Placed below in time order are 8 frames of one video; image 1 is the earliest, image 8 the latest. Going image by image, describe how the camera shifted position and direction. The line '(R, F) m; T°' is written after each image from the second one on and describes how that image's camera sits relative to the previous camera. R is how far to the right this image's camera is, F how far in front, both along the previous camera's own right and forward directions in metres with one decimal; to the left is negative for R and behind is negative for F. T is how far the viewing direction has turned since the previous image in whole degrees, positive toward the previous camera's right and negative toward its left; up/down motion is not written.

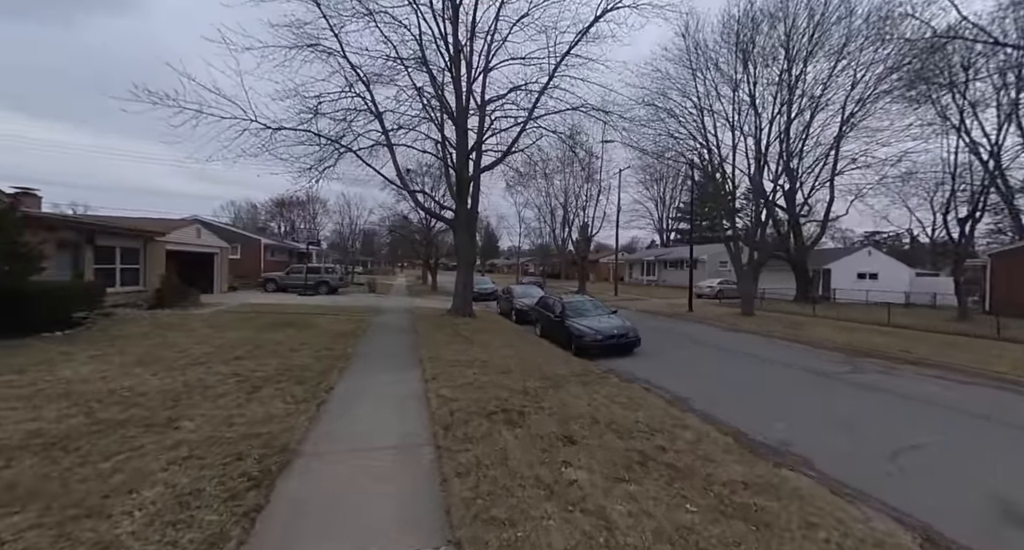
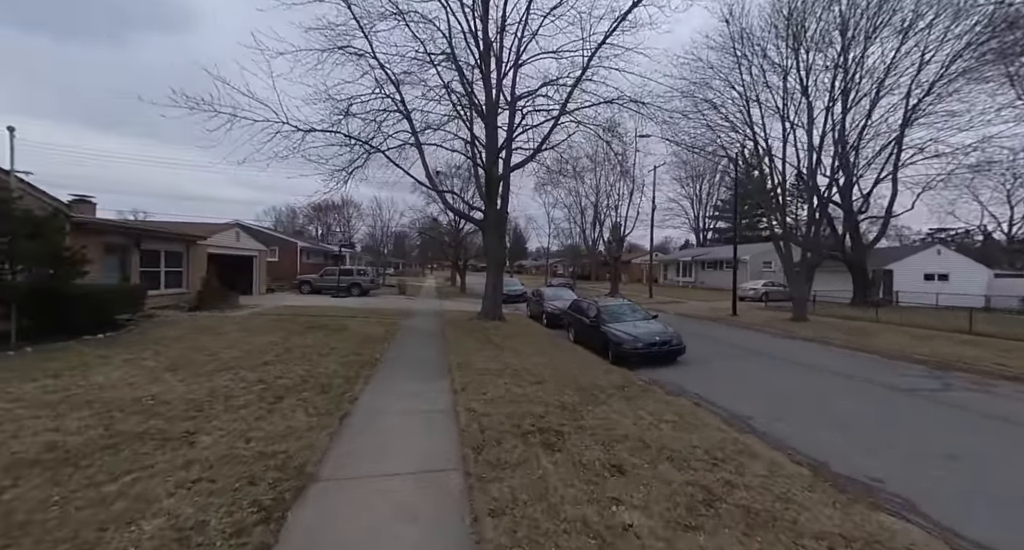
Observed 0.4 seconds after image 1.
(-0.1, +0.6) m; -4°
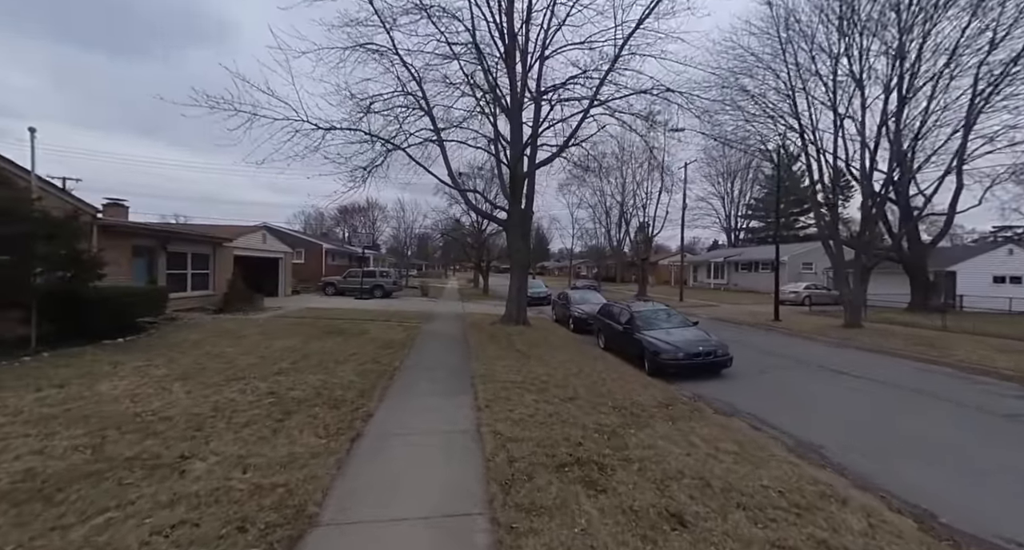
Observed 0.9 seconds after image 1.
(-0.1, +0.7) m; -3°
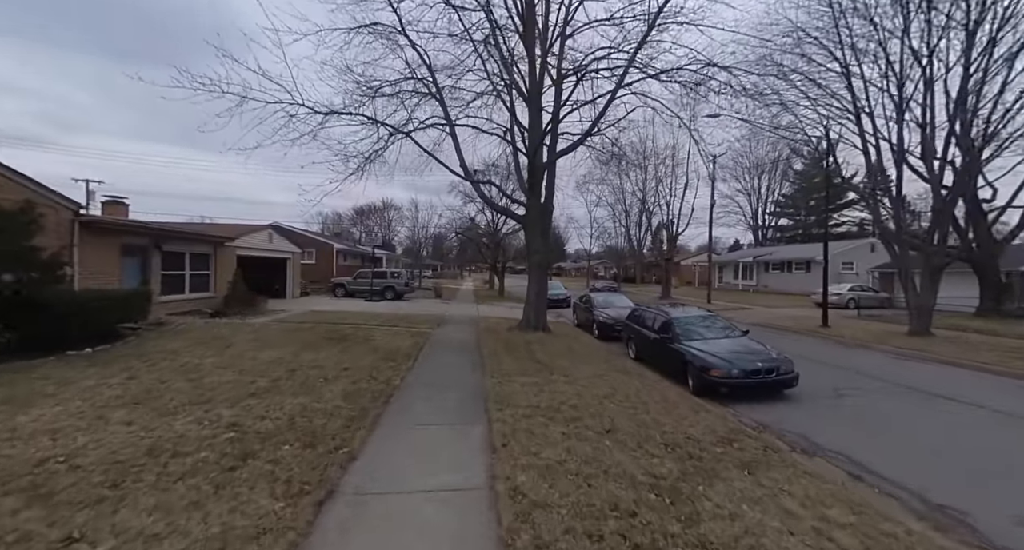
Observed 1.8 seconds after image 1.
(-0.1, +1.4) m; -2°
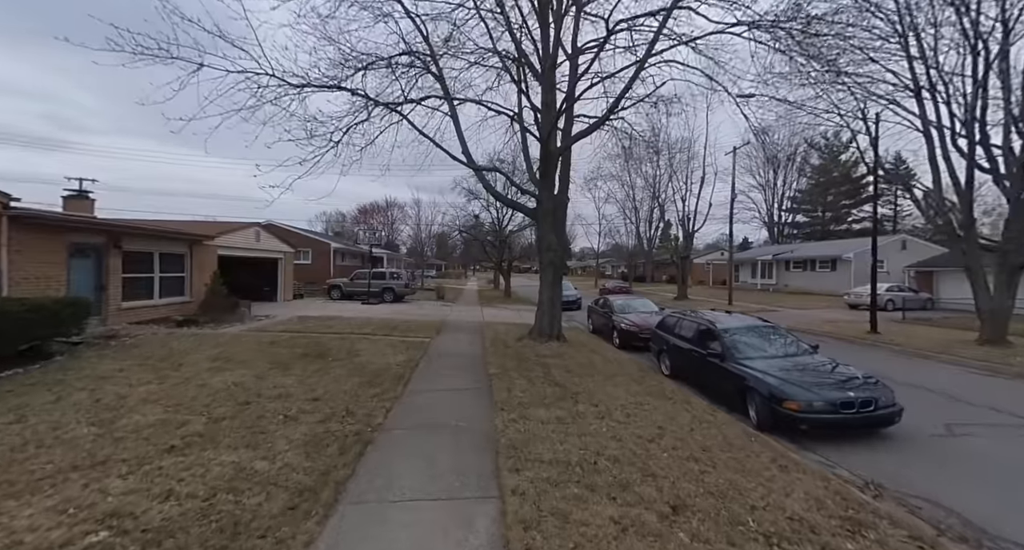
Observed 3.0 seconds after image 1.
(-0.2, +1.7) m; -1°
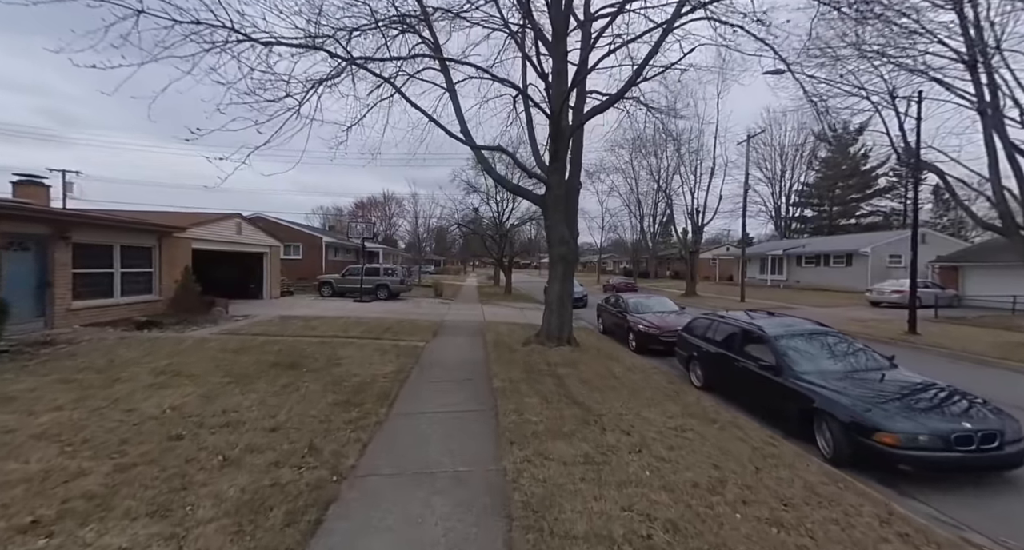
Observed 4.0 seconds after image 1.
(-0.2, +1.4) m; 0°
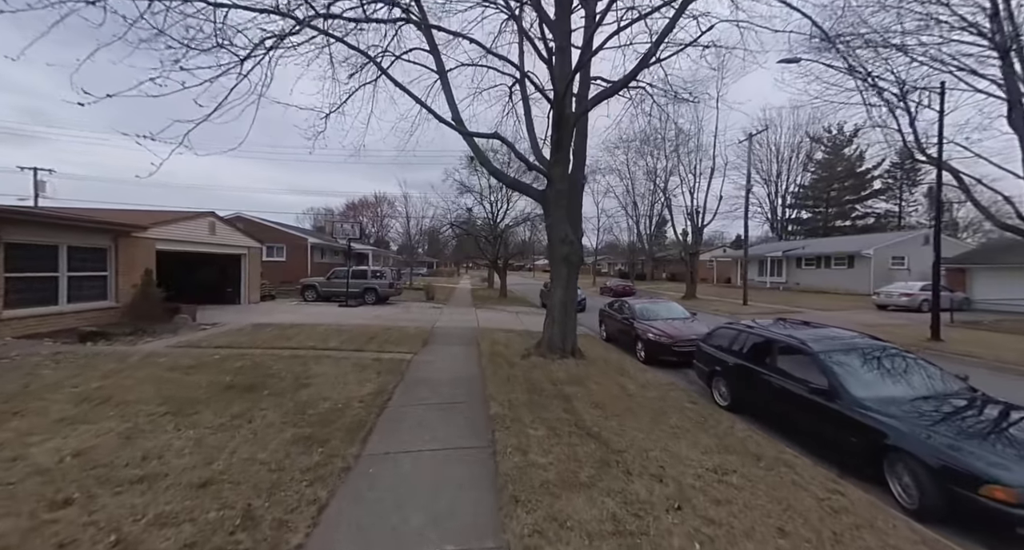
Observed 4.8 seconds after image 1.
(-0.1, +1.1) m; +1°
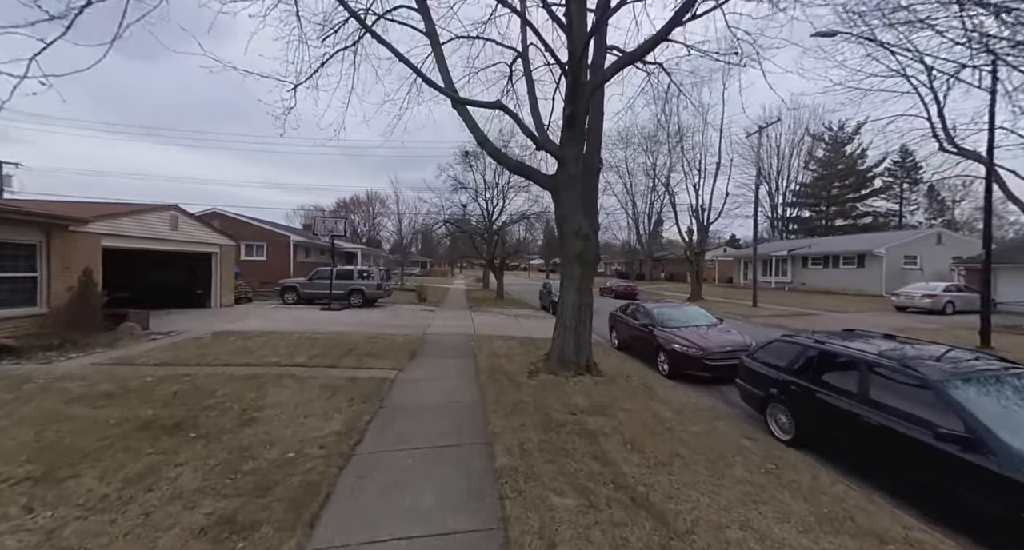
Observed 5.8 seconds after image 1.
(-0.2, +1.5) m; +1°
